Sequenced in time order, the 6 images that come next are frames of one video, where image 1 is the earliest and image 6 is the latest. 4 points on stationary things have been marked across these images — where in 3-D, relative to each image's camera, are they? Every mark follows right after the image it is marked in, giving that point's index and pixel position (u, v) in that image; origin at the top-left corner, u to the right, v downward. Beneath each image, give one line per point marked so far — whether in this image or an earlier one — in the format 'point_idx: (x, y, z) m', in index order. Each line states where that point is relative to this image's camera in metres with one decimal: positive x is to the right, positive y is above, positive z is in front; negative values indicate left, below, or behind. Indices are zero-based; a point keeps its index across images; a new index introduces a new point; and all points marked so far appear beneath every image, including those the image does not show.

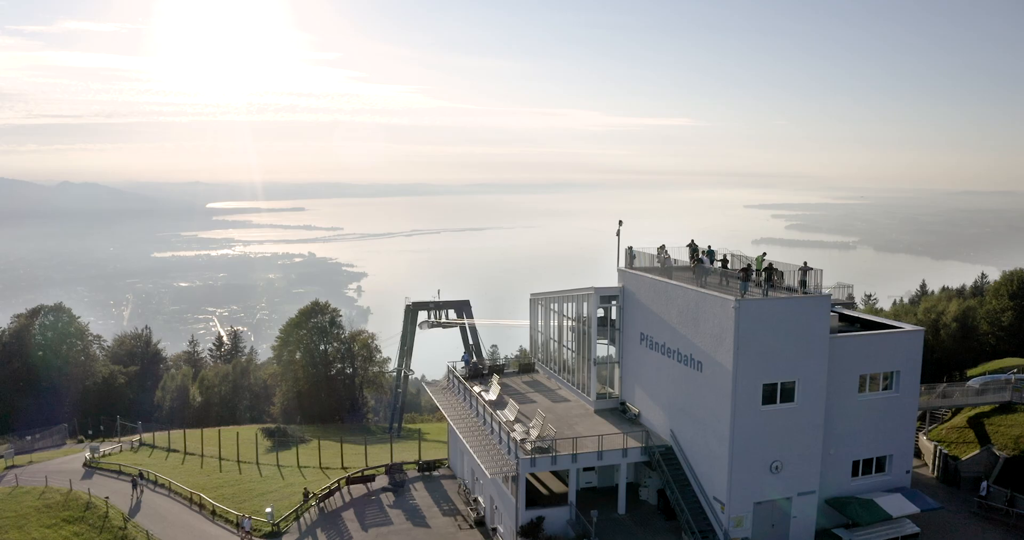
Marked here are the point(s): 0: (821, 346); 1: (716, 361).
0: (+8.2, -2.0, +17.6) m
1: (+5.4, -2.4, +17.2) m
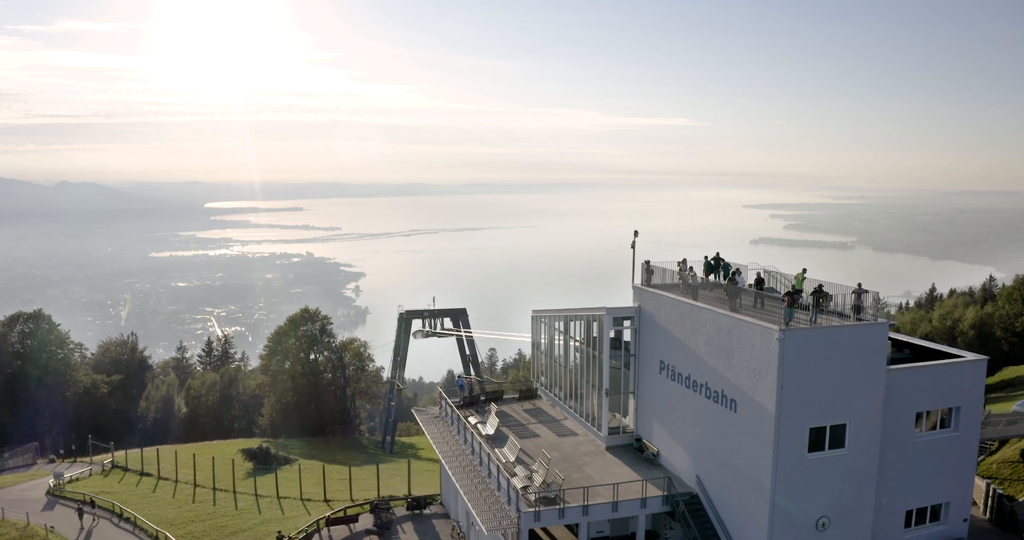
0: (+8.2, -2.5, +15.0) m
1: (+5.4, -2.9, +14.6) m
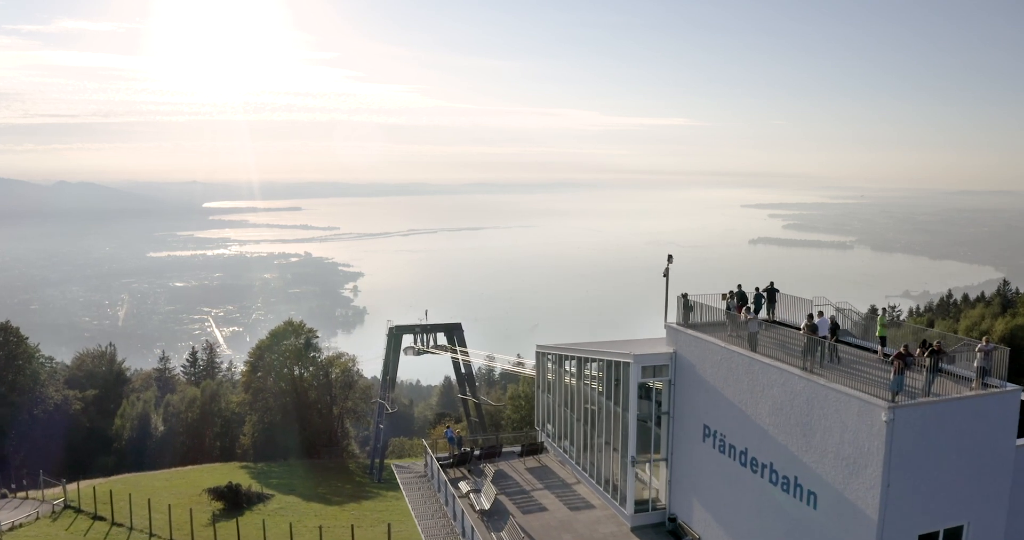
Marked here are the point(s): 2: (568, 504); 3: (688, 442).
0: (+8.3, -3.2, +11.0) m
1: (+5.4, -3.7, +10.7) m
2: (+1.4, -5.9, +16.8) m
3: (+4.0, -3.8, +14.9) m
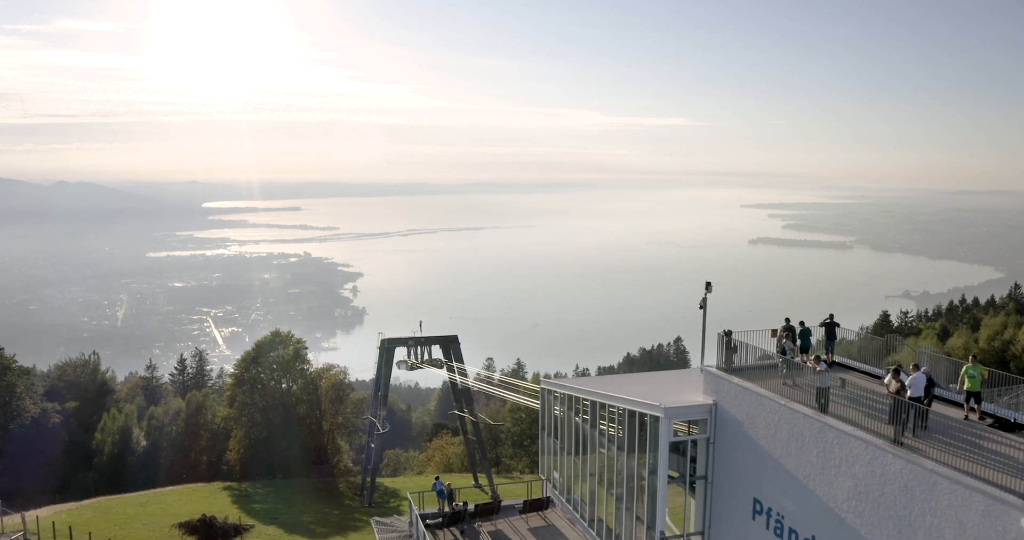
0: (+8.3, -3.8, +8.2) m
1: (+5.4, -4.3, +7.9) m
2: (+1.4, -6.5, +14.0) m
3: (+4.0, -4.4, +12.1) m
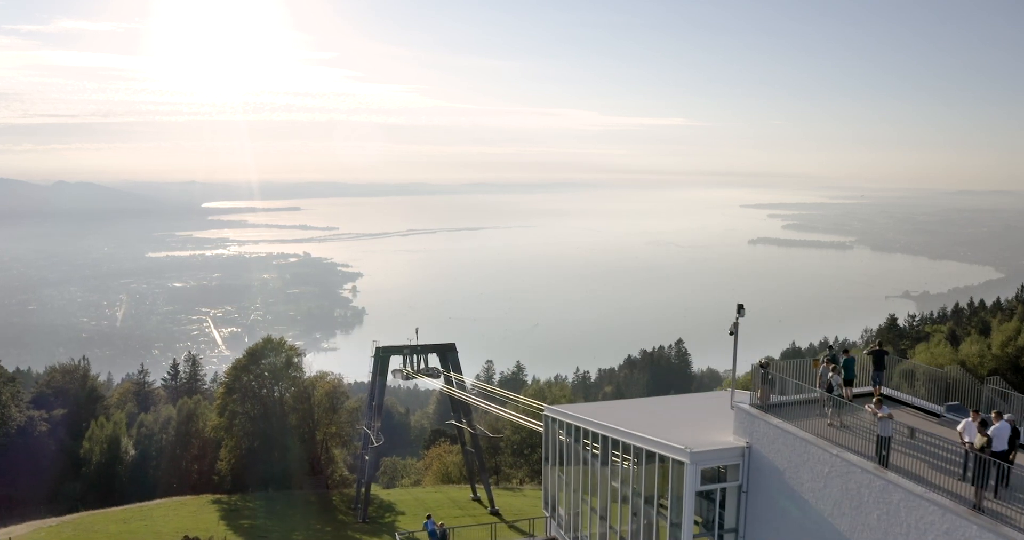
0: (+8.3, -4.1, +6.6) m
1: (+5.4, -4.6, +6.2) m
2: (+1.4, -6.8, +12.4) m
3: (+4.0, -4.7, +10.4) m
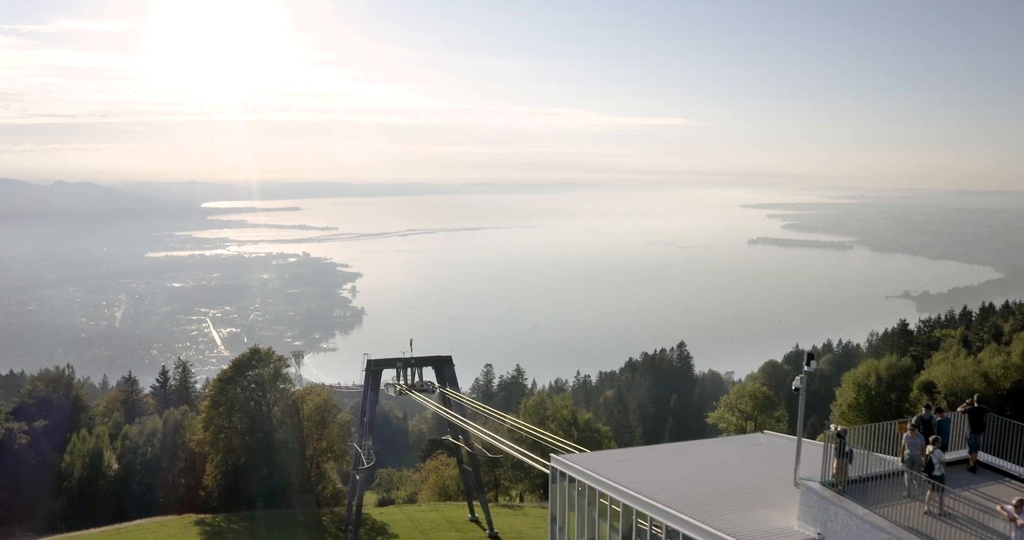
0: (+8.3, -4.6, +4.3) m
1: (+5.4, -5.1, +4.0) m
2: (+1.4, -7.3, +10.1) m
3: (+4.0, -5.2, +8.2) m
